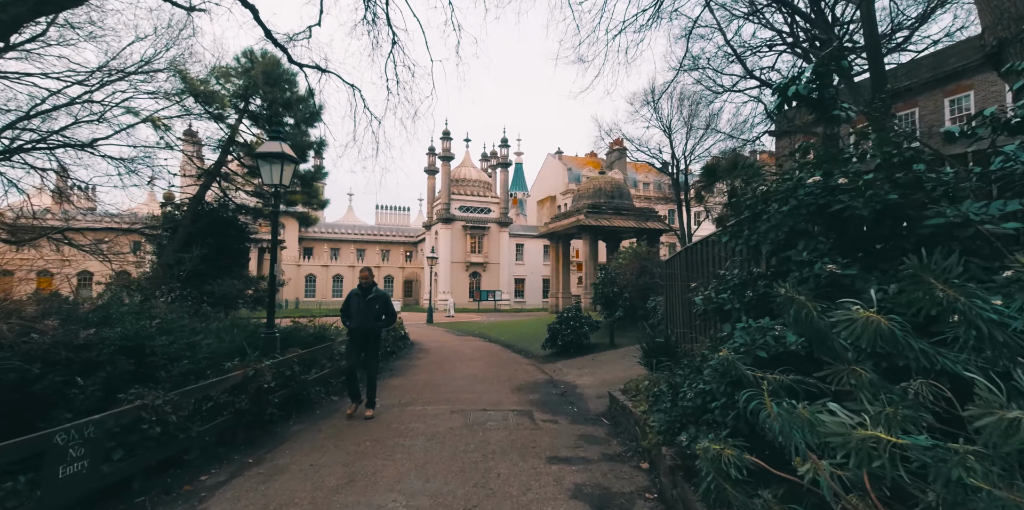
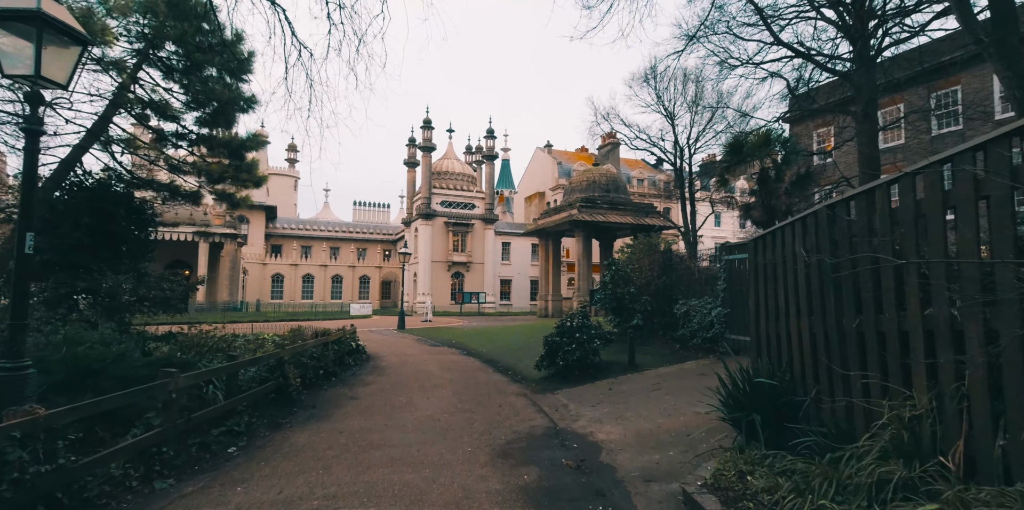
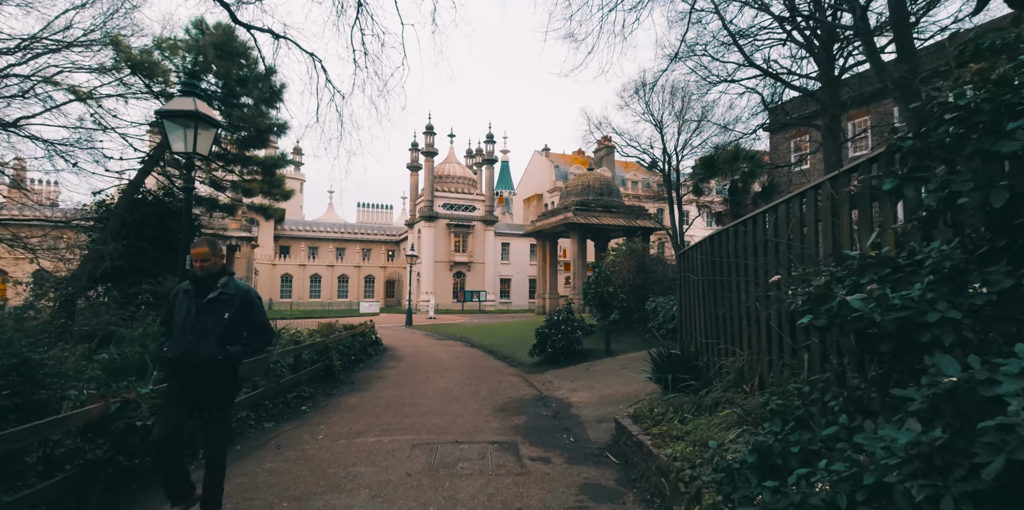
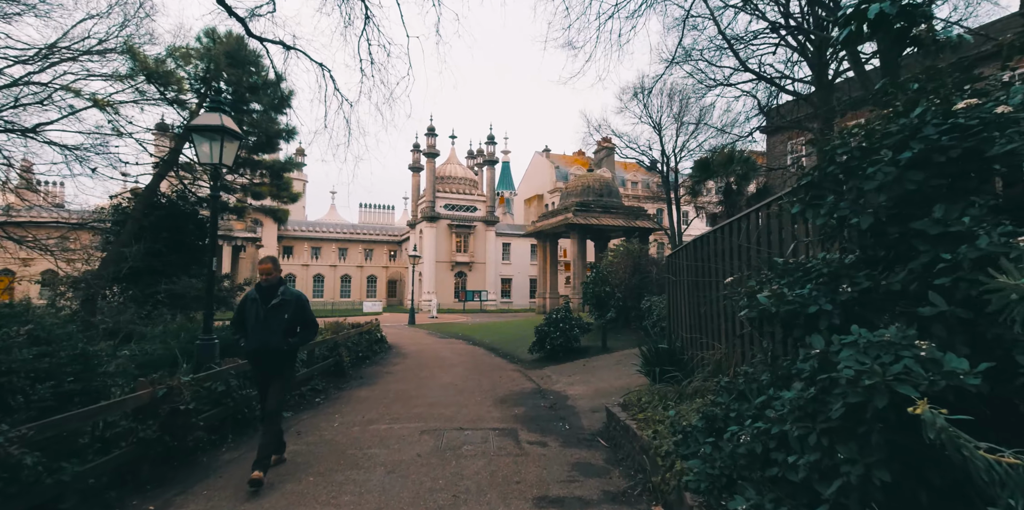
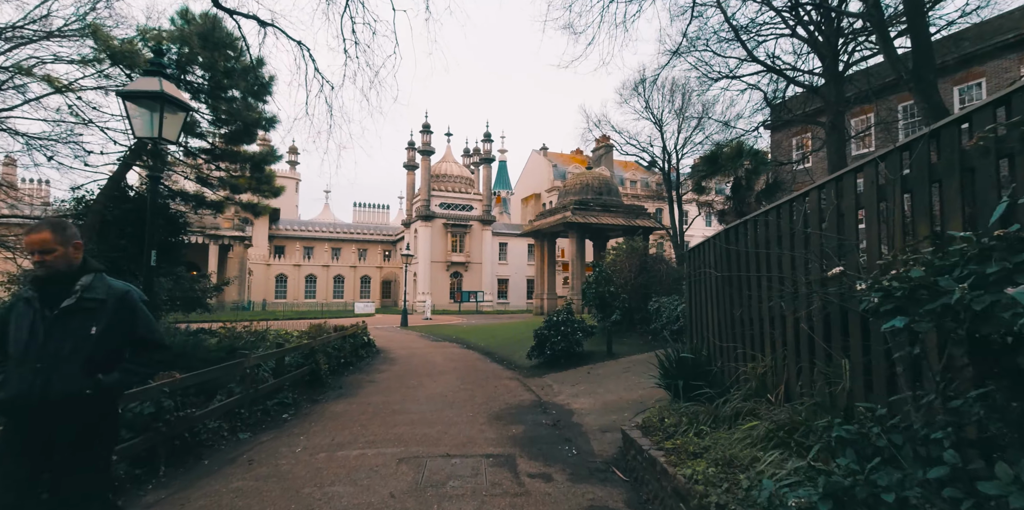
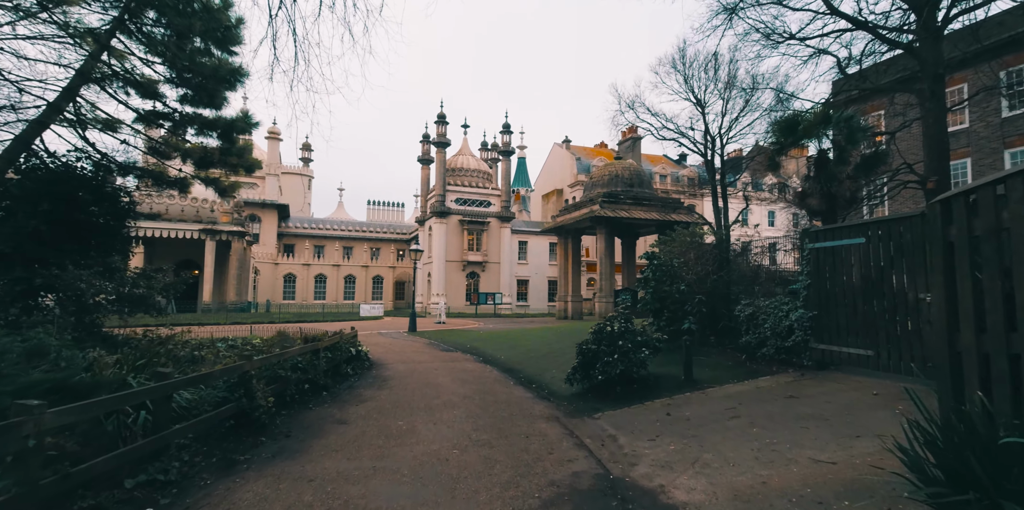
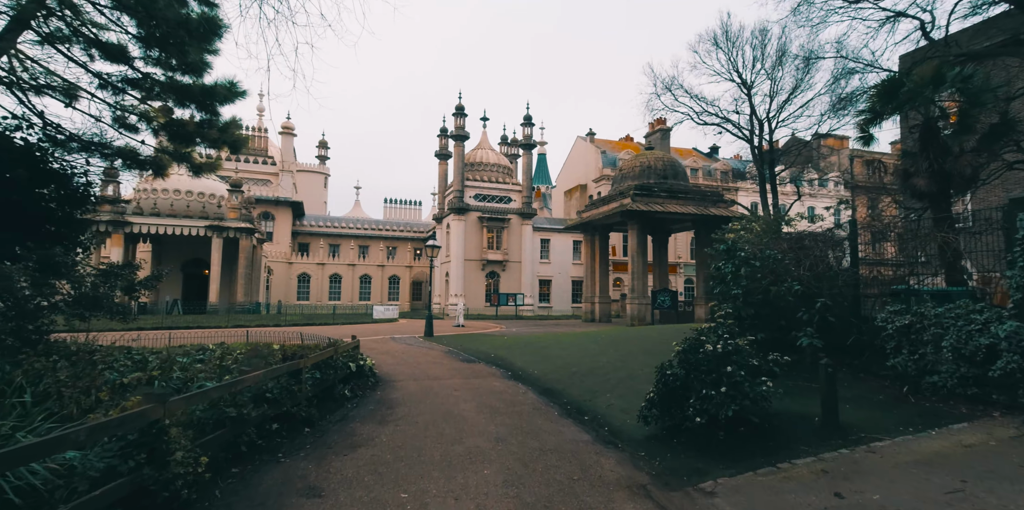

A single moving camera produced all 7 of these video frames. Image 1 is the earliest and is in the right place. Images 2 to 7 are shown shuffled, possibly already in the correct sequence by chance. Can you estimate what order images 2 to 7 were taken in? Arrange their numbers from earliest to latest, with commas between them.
4, 3, 5, 2, 6, 7
